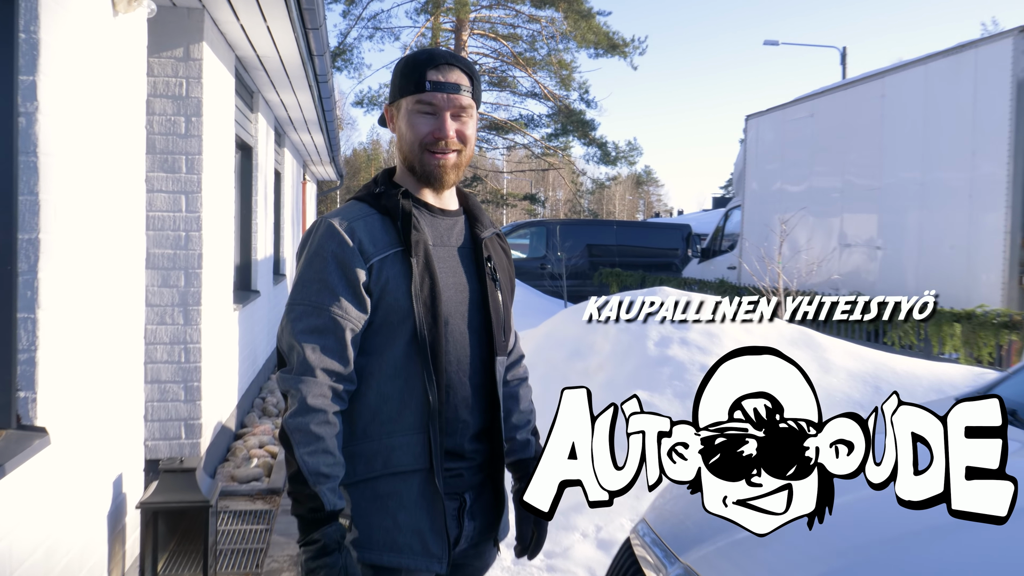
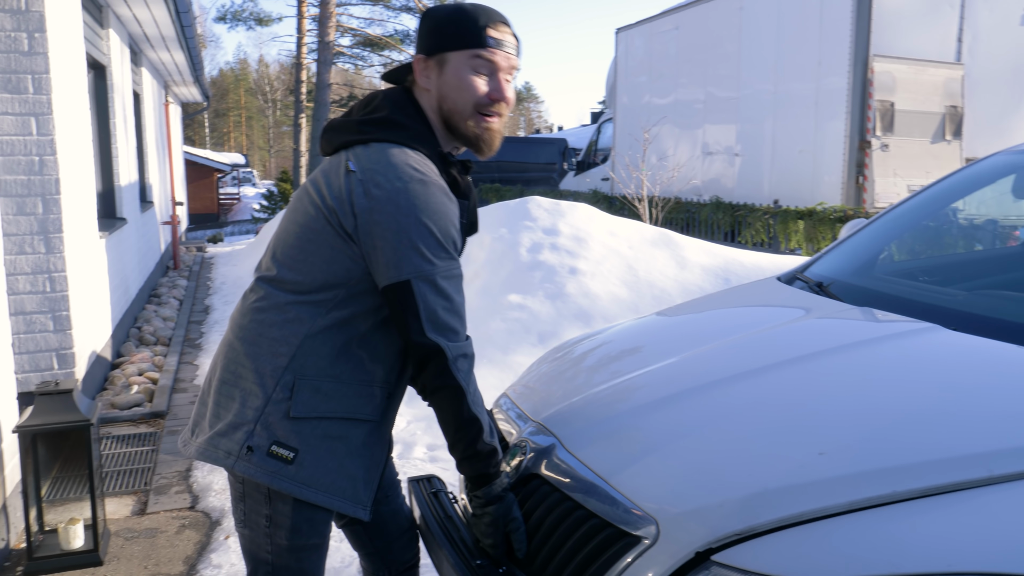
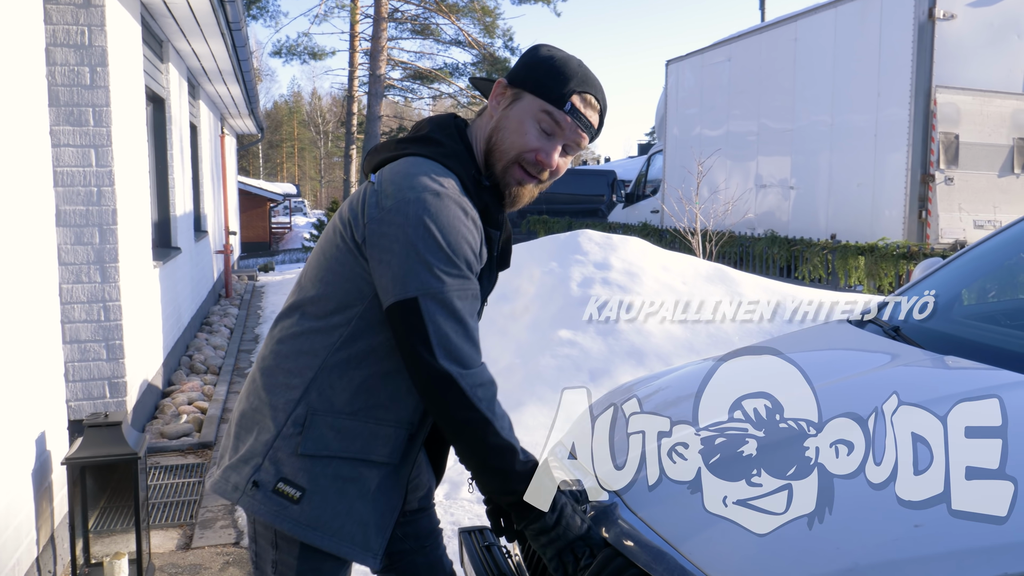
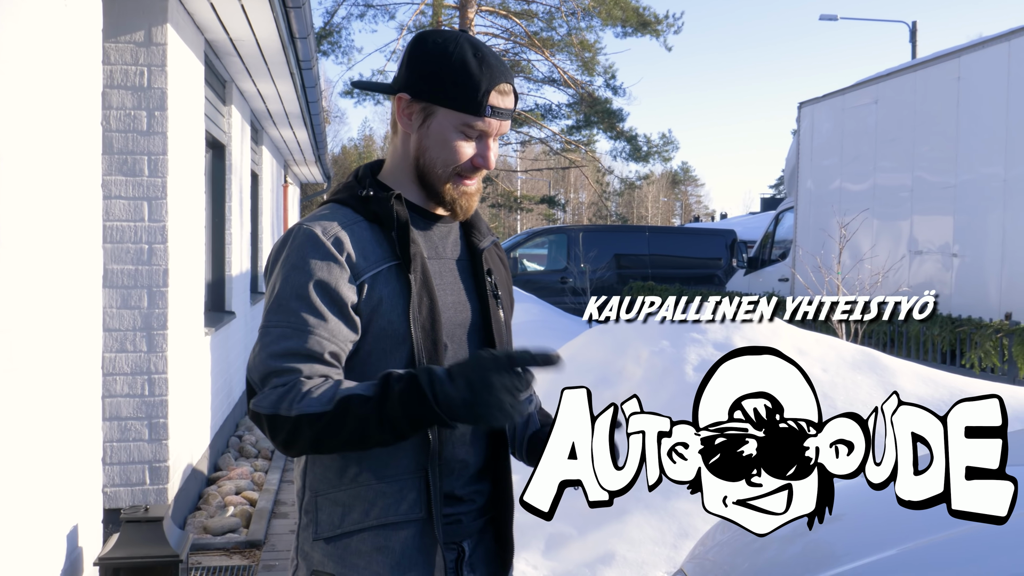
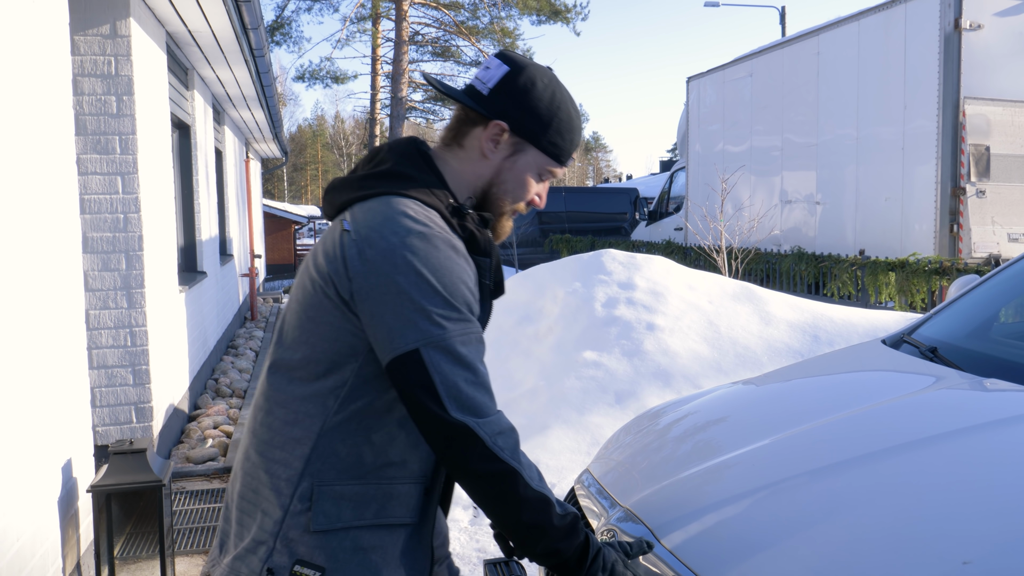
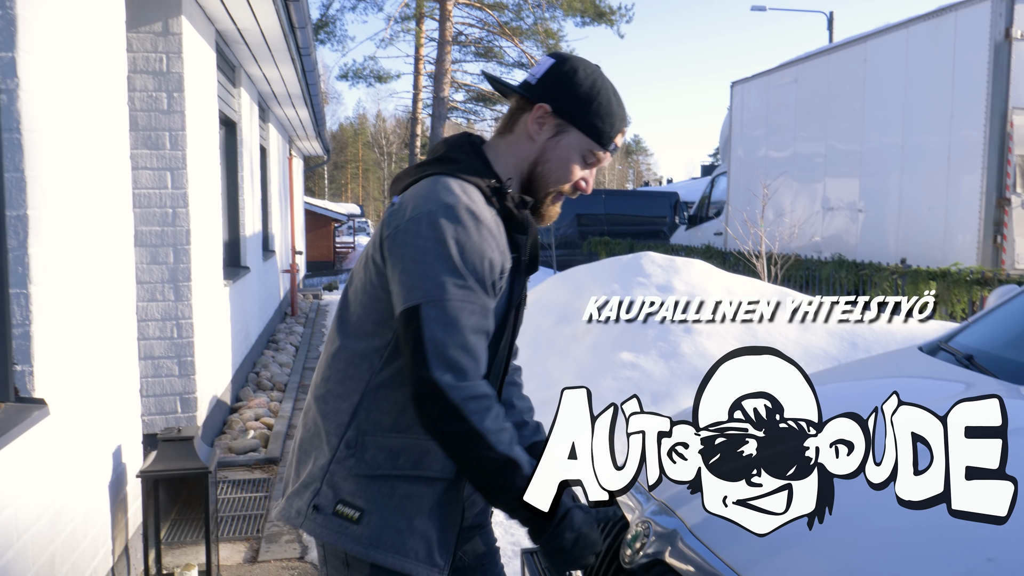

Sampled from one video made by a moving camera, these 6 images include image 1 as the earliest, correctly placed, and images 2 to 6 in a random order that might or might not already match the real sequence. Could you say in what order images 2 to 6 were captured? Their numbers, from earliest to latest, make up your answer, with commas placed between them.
4, 6, 3, 5, 2
